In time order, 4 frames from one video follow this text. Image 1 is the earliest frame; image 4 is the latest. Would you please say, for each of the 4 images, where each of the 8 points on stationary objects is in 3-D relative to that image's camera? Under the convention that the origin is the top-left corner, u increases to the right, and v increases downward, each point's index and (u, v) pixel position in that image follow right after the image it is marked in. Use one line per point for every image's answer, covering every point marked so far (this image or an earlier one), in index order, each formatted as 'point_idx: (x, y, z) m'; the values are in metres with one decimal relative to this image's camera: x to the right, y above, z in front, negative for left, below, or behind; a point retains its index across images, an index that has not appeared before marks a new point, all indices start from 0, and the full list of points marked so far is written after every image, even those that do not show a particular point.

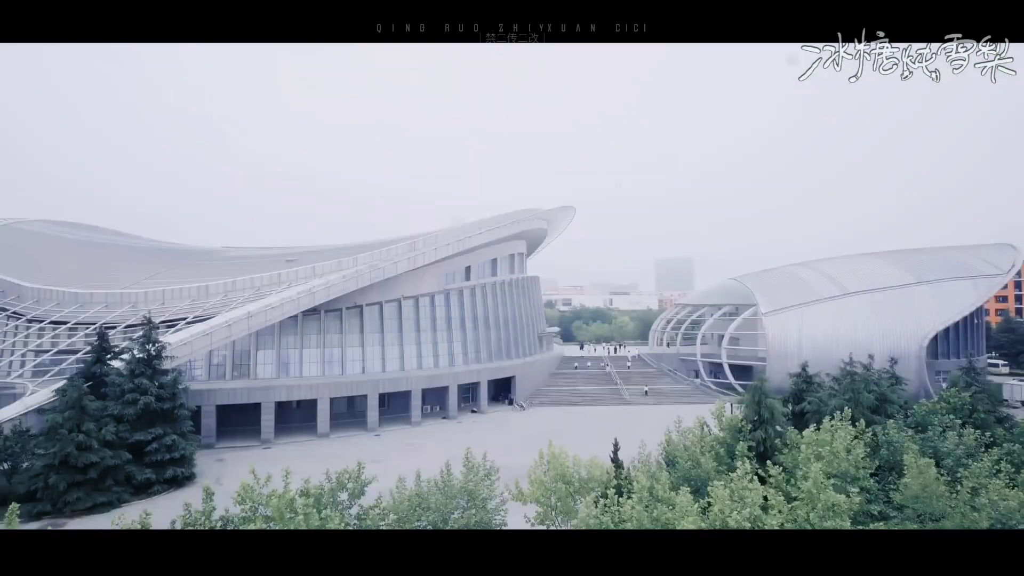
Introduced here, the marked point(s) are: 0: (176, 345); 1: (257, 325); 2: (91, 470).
0: (-6.0, -1.0, +8.9) m
1: (-5.3, -0.8, +10.2) m
2: (-5.5, -2.4, +6.5) m
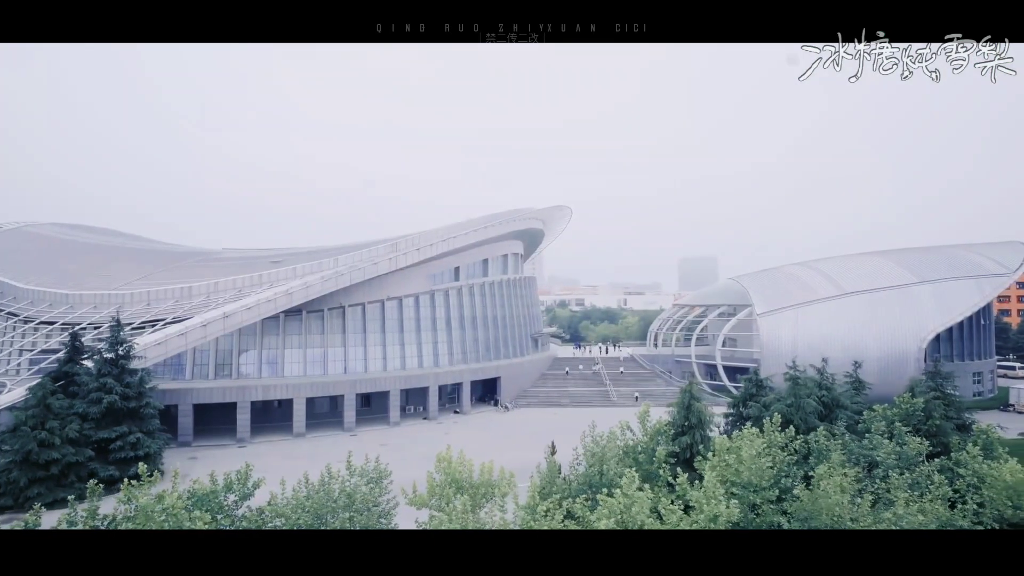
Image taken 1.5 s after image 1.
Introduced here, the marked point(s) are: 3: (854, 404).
0: (-6.6, -1.0, +9.0) m
1: (-5.8, -0.8, +10.3) m
2: (-6.1, -2.4, +6.6) m
3: (+4.5, -1.5, +6.6) m
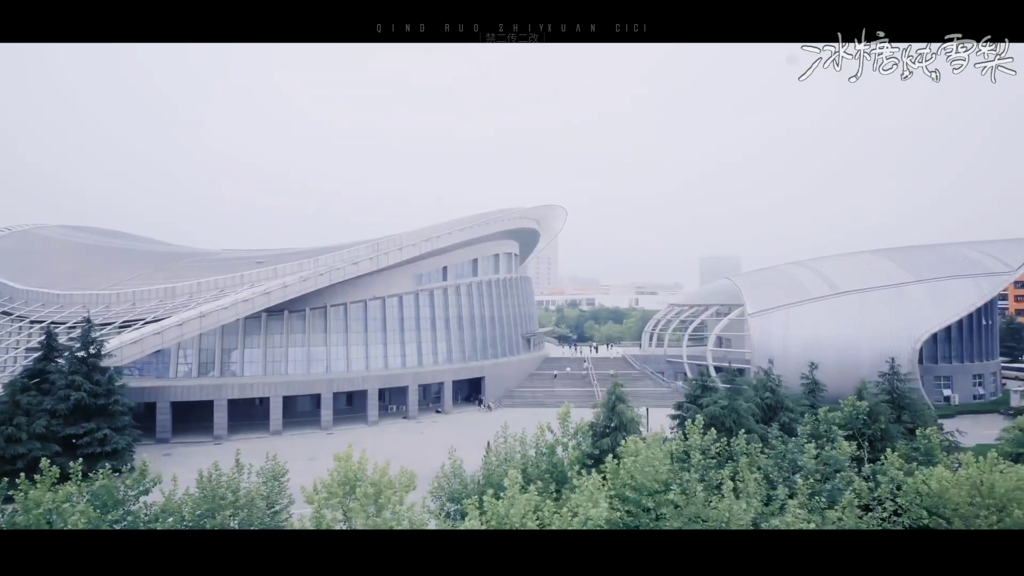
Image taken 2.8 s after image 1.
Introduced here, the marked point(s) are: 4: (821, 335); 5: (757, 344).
0: (-7.2, -1.0, +9.2) m
1: (-6.4, -0.8, +10.5) m
2: (-6.8, -2.4, +6.8) m
3: (+3.9, -1.6, +6.6) m
4: (+7.7, -1.2, +12.4) m
5: (+6.4, -1.5, +13.0) m
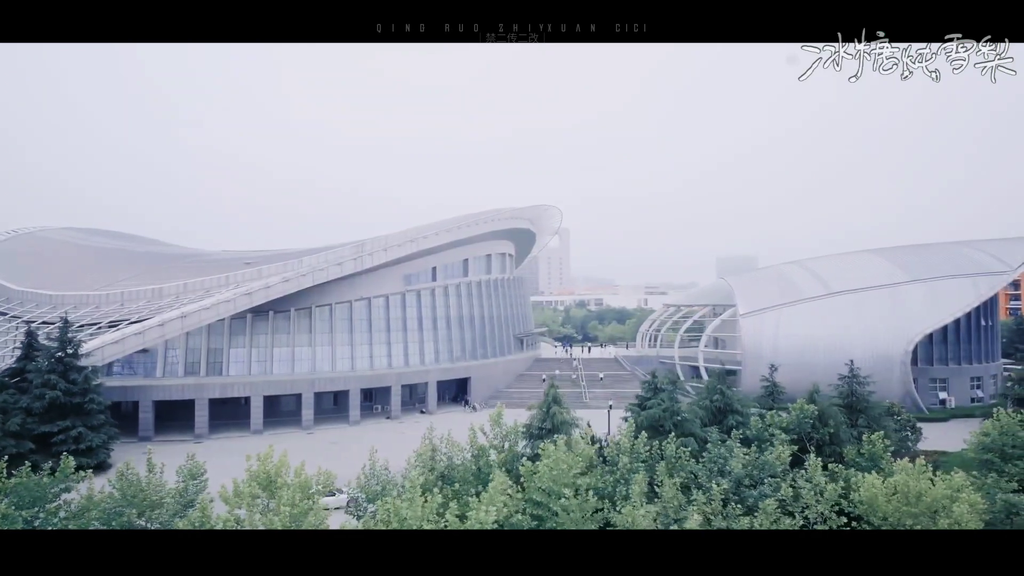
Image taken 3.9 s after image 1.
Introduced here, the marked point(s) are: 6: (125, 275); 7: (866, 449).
0: (-7.7, -1.1, +9.4) m
1: (-6.9, -0.8, +10.6) m
2: (-7.3, -2.4, +7.0) m
3: (+3.3, -1.6, +6.7) m
4: (+7.2, -1.2, +12.4) m
5: (+5.9, -1.5, +13.0) m
6: (-12.0, +0.4, +15.2) m
7: (+4.1, -1.8, +5.7) m
